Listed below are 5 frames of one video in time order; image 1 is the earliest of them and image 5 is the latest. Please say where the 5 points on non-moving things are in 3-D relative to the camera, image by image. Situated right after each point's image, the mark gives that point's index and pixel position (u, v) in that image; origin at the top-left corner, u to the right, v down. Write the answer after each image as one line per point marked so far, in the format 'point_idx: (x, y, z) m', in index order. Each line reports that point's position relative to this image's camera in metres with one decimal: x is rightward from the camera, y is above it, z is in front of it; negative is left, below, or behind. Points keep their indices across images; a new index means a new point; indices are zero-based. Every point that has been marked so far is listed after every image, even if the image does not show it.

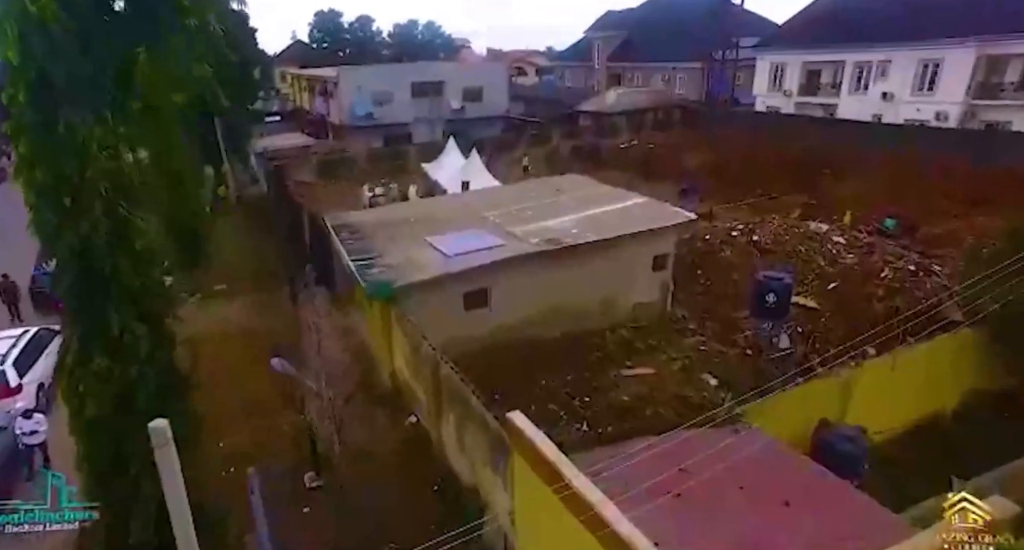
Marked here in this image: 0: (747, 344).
0: (+4.0, -1.2, +10.4) m
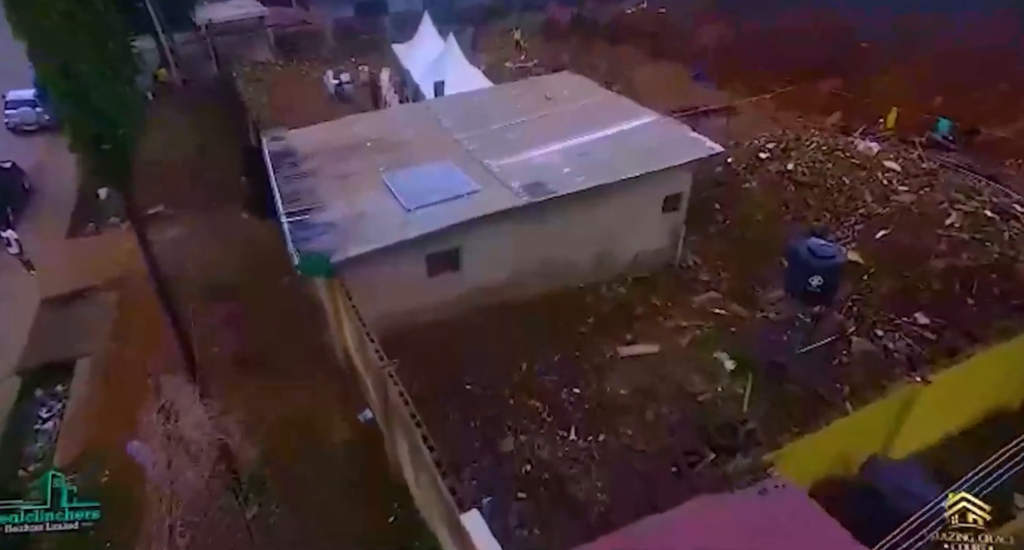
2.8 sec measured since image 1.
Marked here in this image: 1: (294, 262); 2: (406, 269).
0: (+3.7, -0.4, +8.6) m
1: (-2.6, +0.2, +6.9) m
2: (-1.3, +0.1, +7.5) m
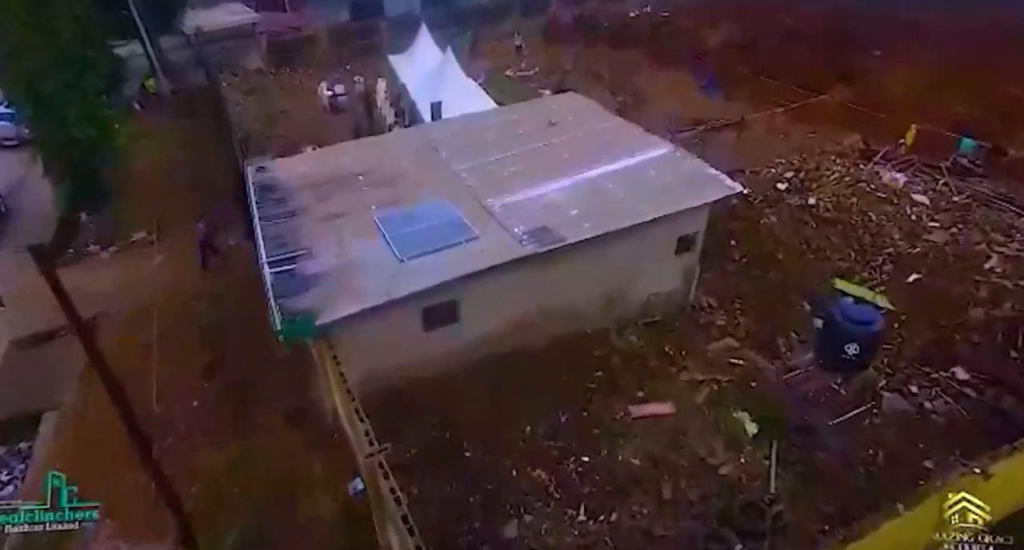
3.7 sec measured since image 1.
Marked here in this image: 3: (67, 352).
0: (+3.7, -1.1, +8.0) m
1: (-2.5, -0.5, +6.3) m
2: (-1.3, -0.6, +6.9) m
3: (-7.0, -1.2, +9.3) m
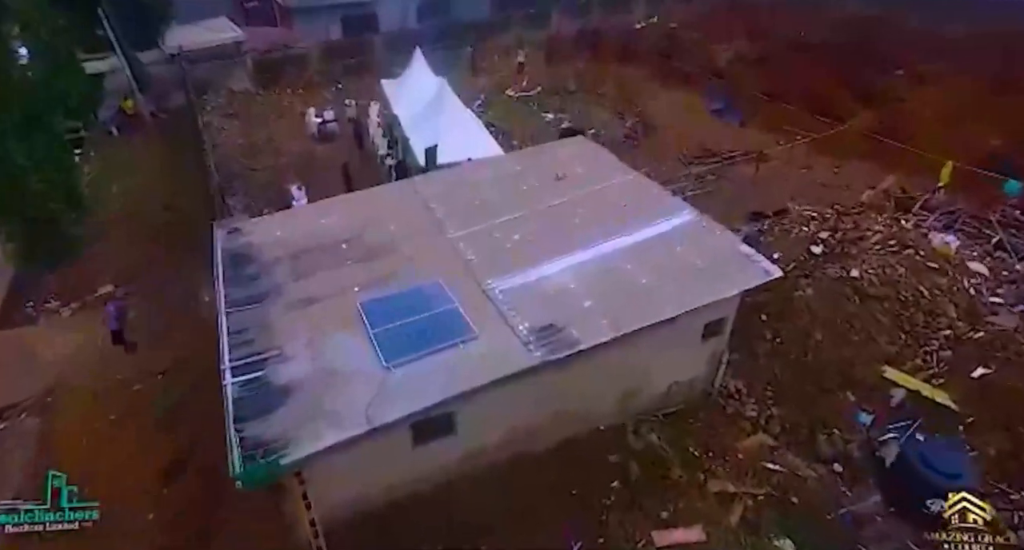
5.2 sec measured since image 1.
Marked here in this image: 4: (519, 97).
0: (+3.8, -2.1, +6.9) m
1: (-2.5, -1.6, +5.2) m
2: (-1.3, -1.7, +5.8) m
3: (-6.9, -2.3, +8.2) m
4: (+0.2, +5.4, +18.1) m
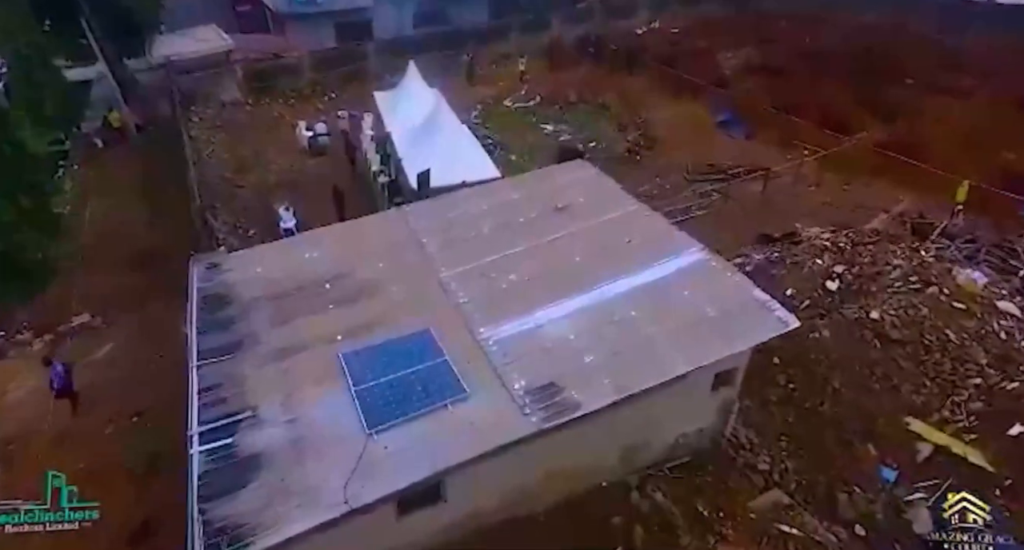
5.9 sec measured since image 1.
0: (+3.7, -2.7, +6.4) m
1: (-2.5, -2.1, +4.7) m
2: (-1.3, -2.2, +5.3) m
3: (-7.0, -2.8, +7.7) m
4: (+0.1, +4.9, +17.6) m
